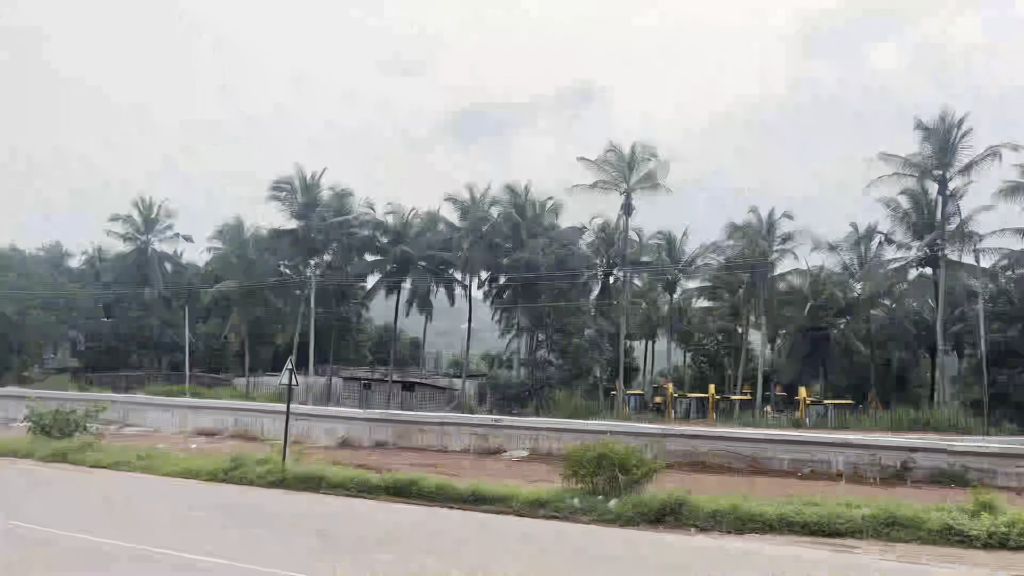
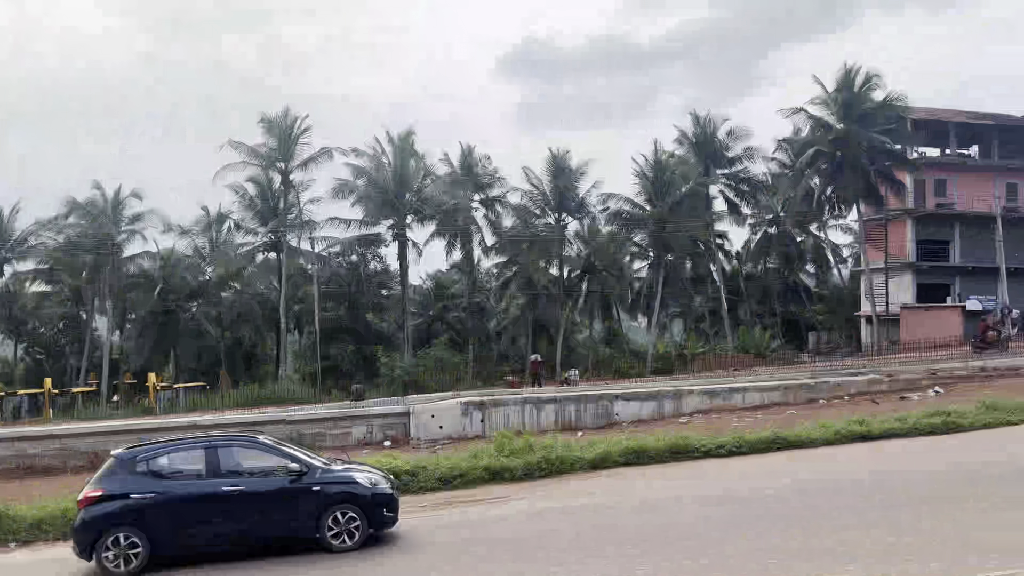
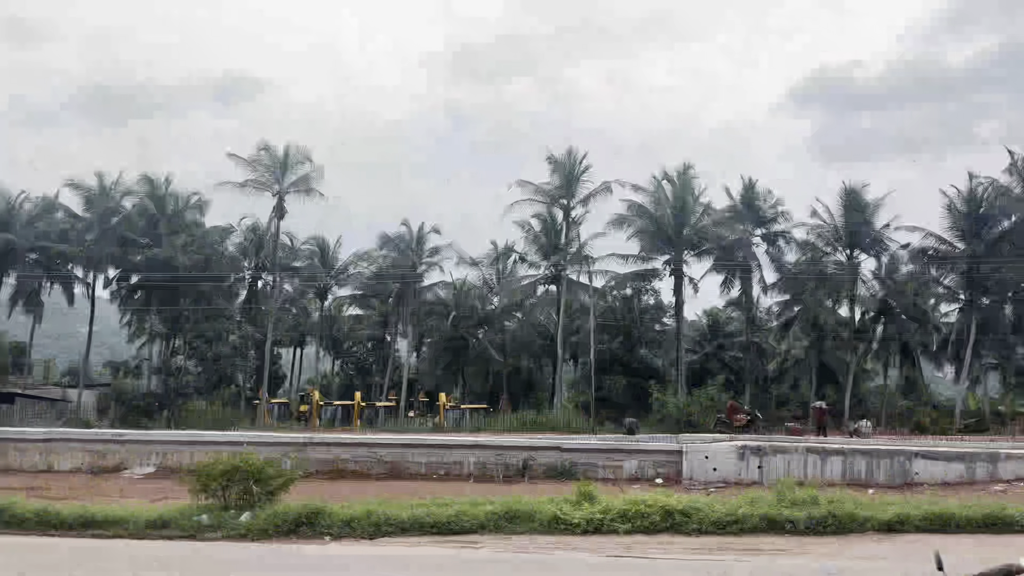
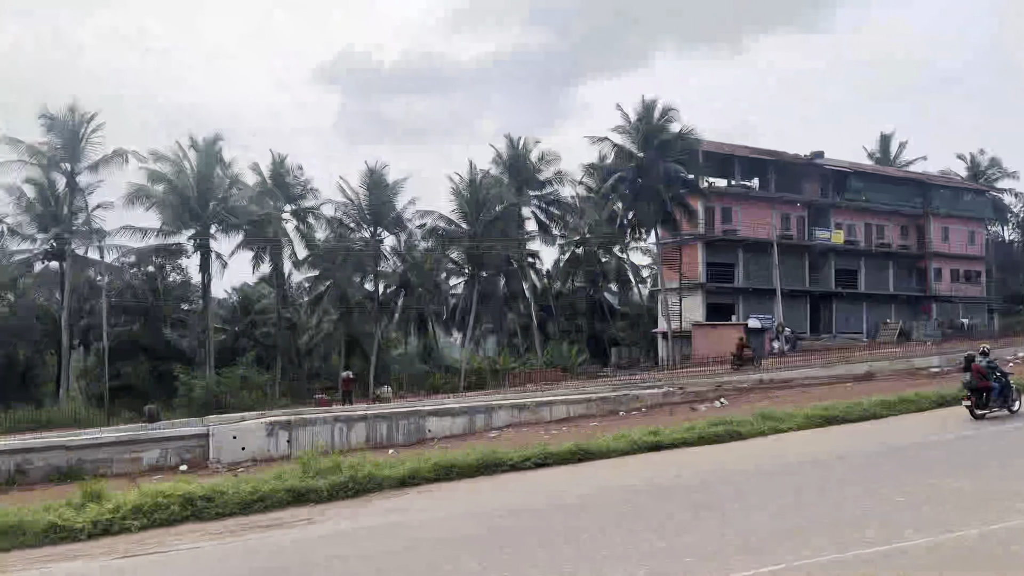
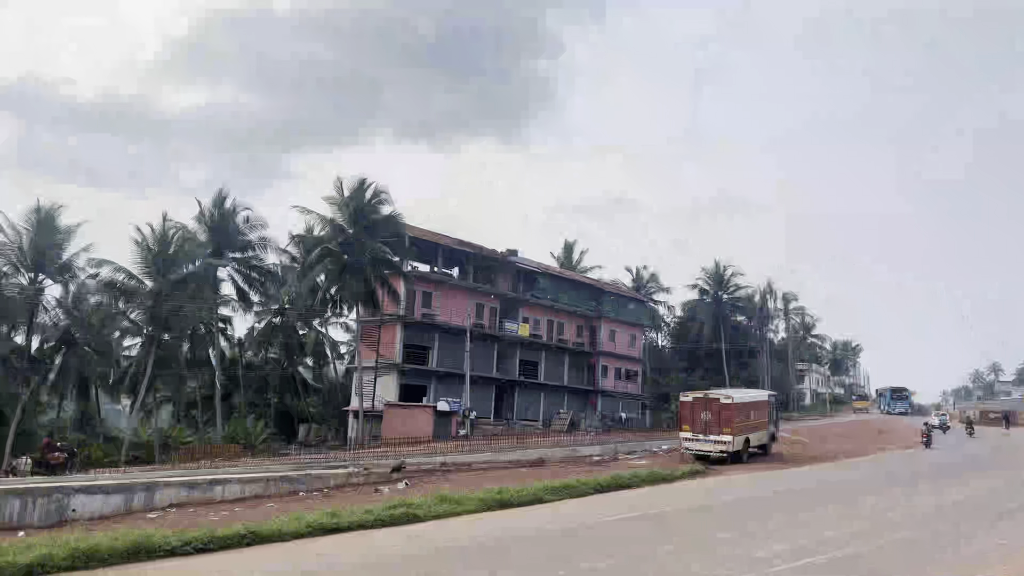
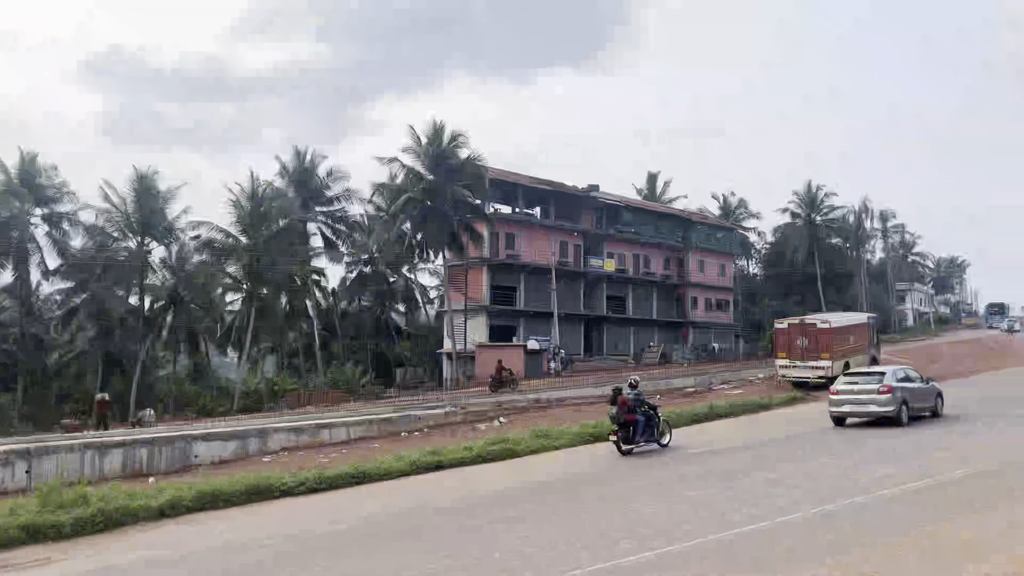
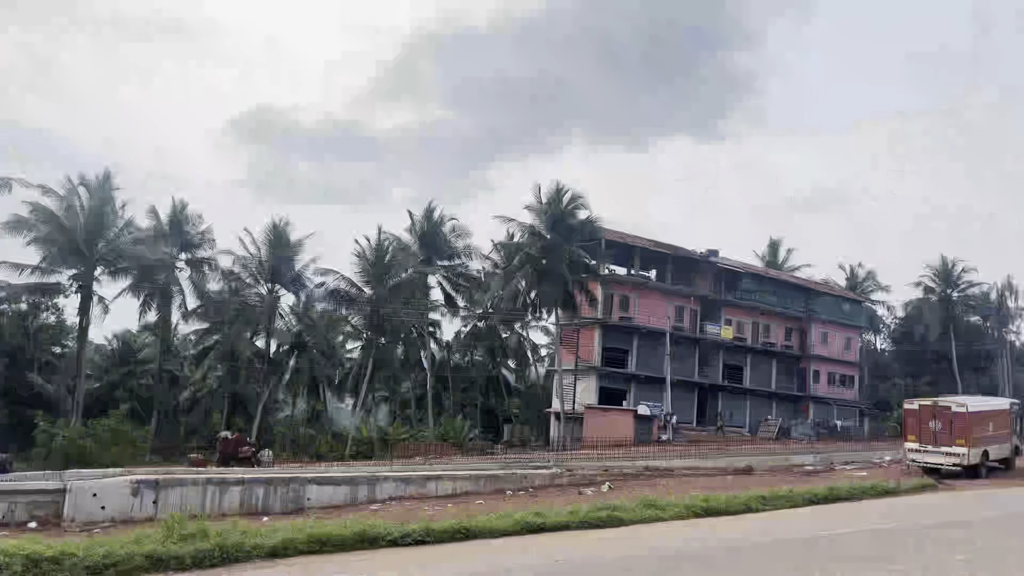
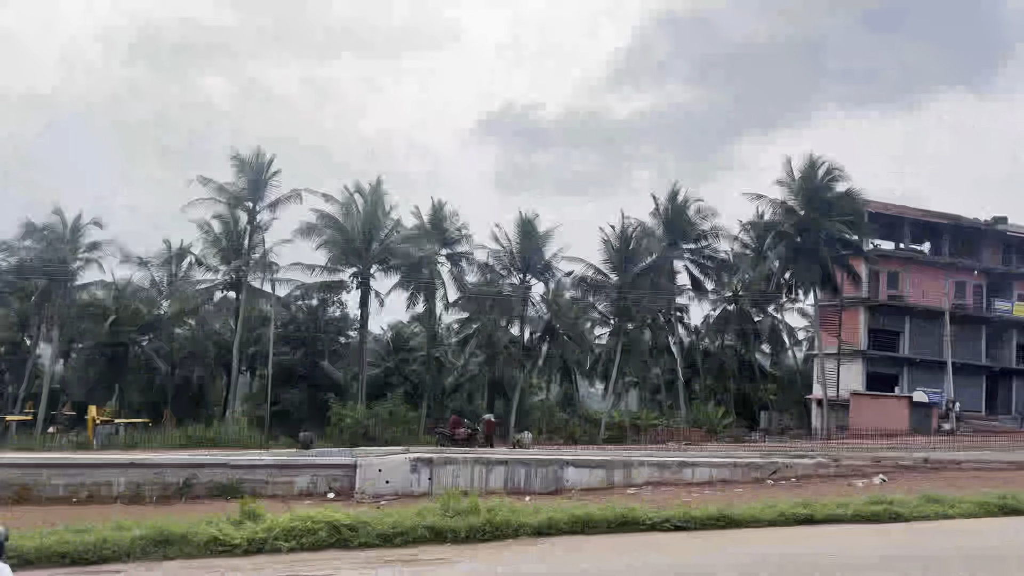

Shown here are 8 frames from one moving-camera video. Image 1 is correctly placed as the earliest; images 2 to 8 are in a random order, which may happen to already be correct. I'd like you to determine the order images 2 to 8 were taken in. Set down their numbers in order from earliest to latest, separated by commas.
3, 8, 7, 5, 6, 4, 2
